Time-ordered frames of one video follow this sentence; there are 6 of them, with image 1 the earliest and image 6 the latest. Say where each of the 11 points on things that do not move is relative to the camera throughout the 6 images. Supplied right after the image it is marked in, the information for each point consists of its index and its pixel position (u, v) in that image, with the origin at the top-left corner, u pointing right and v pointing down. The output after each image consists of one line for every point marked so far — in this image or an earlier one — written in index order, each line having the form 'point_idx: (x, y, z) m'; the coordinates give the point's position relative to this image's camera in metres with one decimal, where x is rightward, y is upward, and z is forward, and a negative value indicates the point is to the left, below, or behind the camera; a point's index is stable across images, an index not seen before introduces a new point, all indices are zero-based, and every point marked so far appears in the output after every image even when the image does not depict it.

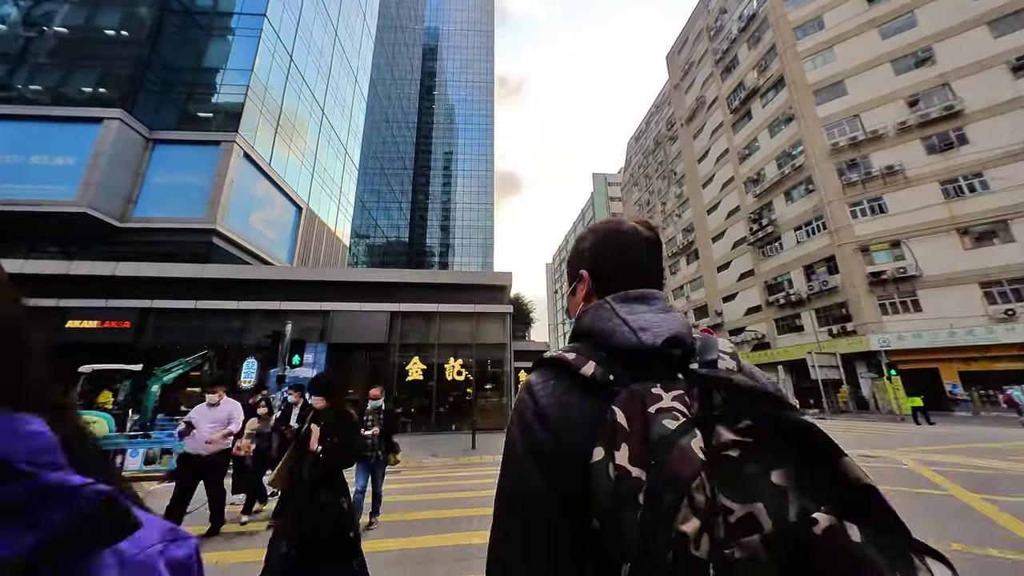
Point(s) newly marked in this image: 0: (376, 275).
0: (-7.0, +0.7, +18.0) m
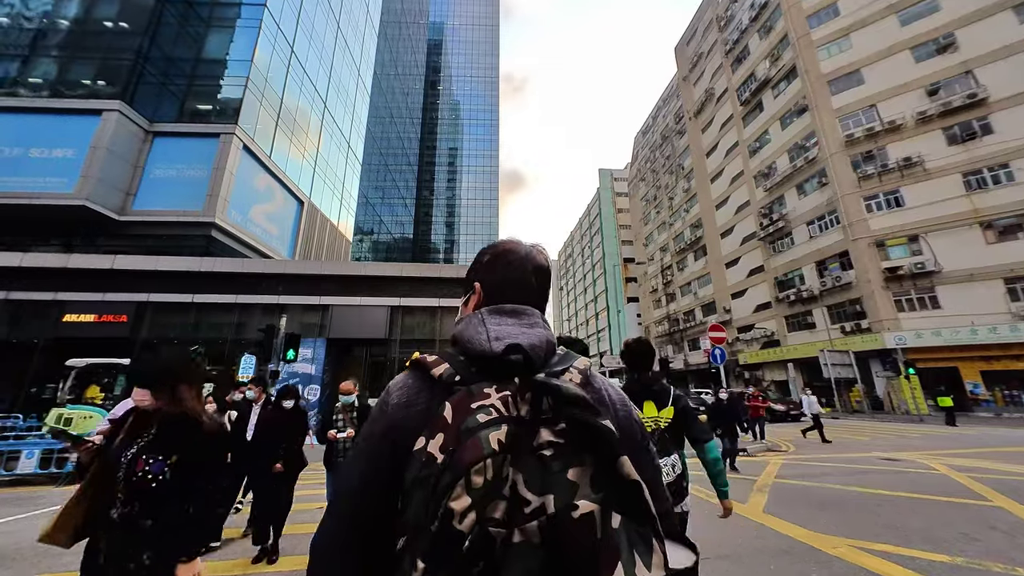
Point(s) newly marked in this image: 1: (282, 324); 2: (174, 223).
0: (-6.8, +0.9, +17.6) m
1: (-7.5, -1.2, +11.7) m
2: (-18.2, +3.5, +19.2) m
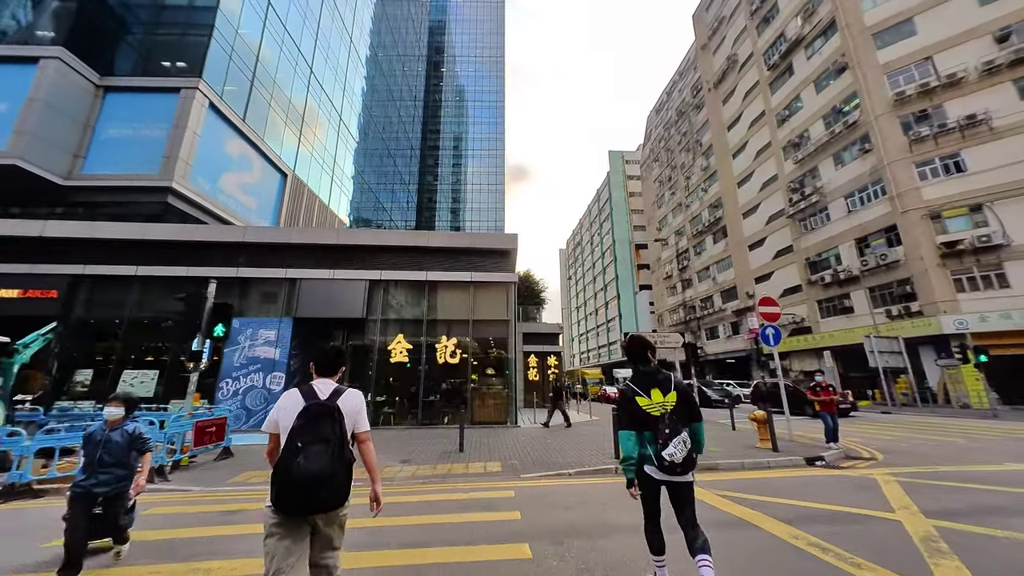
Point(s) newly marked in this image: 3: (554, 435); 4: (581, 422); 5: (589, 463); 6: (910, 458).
0: (-6.7, +2.1, +15.0) m
1: (-7.6, -0.1, +9.1) m
2: (-18.2, +4.7, +16.8) m
3: (+1.4, -5.0, +12.4) m
4: (+3.0, -5.9, +15.9) m
5: (+1.8, -4.0, +8.1) m
6: (+9.0, -3.8, +8.0) m
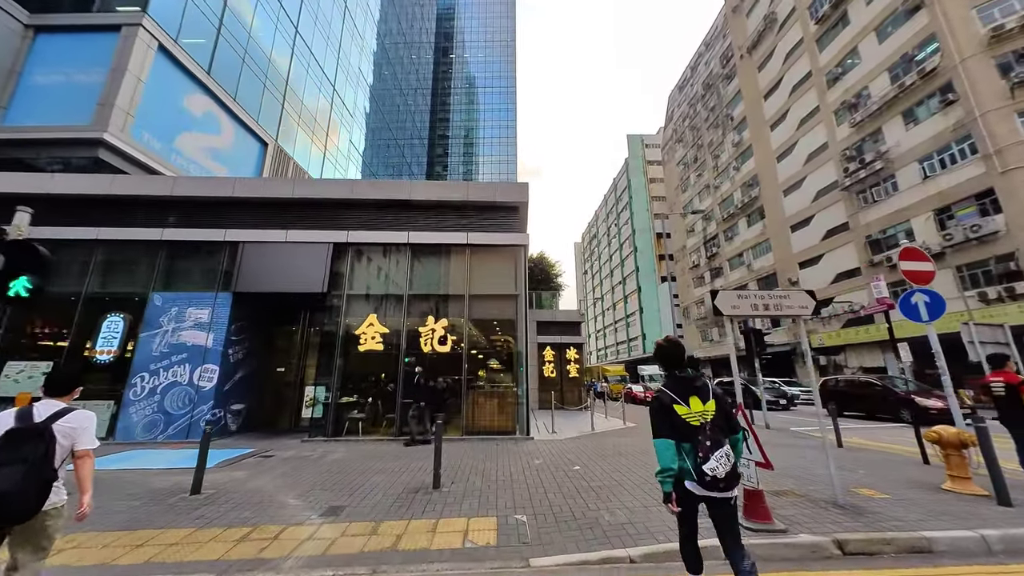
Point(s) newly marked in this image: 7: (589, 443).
0: (-6.5, +3.1, +11.6) m
1: (-7.5, +0.9, +5.7) m
2: (-17.8, +5.6, +13.8) m
3: (+1.7, -4.0, +8.7) m
4: (+3.4, -4.8, +12.1) m
5: (+1.8, -2.9, +4.3) m
6: (+9.1, -2.7, +4.0) m
7: (+2.0, -4.2, +9.7) m
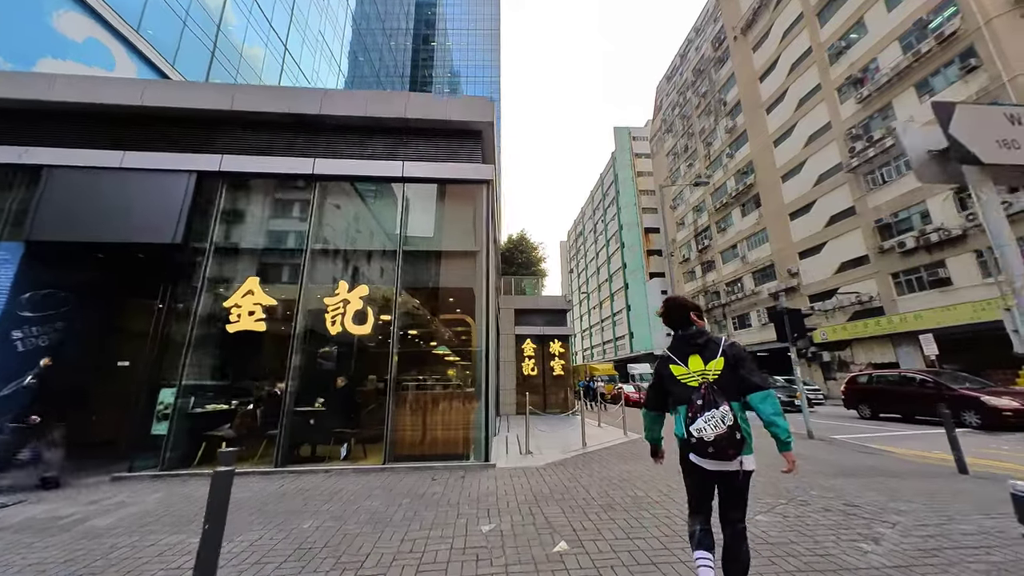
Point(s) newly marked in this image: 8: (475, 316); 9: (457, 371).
0: (-7.4, +4.1, +7.9) m
1: (-8.2, +1.9, +2.0) m
2: (-18.8, +6.6, +9.6) m
3: (+0.8, -3.0, +5.2) m
4: (+2.4, -3.9, +8.7) m
5: (+1.1, -1.9, +0.9) m
6: (+8.4, -1.7, +0.8) m
7: (+1.2, -3.2, +6.2) m
8: (-0.8, -0.7, +7.7) m
9: (-1.2, -1.8, +7.5) m
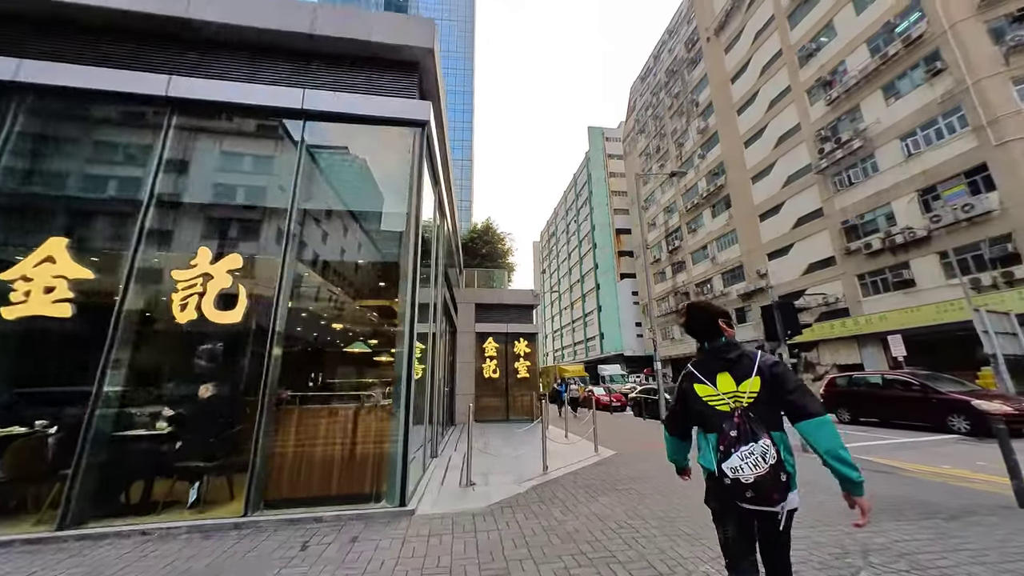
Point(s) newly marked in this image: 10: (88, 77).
0: (-8.3, +4.6, +5.4) m
1: (-8.7, +2.4, -0.5) m
2: (-19.8, +7.3, +6.3) m
3: (0.0, -2.6, +3.4) m
4: (+1.3, -3.5, +7.0) m
5: (+0.6, -1.5, -0.9) m
6: (+7.9, -1.4, -0.4) m
7: (+0.3, -2.9, +4.4) m
8: (-1.7, -0.3, +5.7) m
9: (-2.1, -1.4, +5.5) m
10: (-6.4, +3.1, +5.5) m
